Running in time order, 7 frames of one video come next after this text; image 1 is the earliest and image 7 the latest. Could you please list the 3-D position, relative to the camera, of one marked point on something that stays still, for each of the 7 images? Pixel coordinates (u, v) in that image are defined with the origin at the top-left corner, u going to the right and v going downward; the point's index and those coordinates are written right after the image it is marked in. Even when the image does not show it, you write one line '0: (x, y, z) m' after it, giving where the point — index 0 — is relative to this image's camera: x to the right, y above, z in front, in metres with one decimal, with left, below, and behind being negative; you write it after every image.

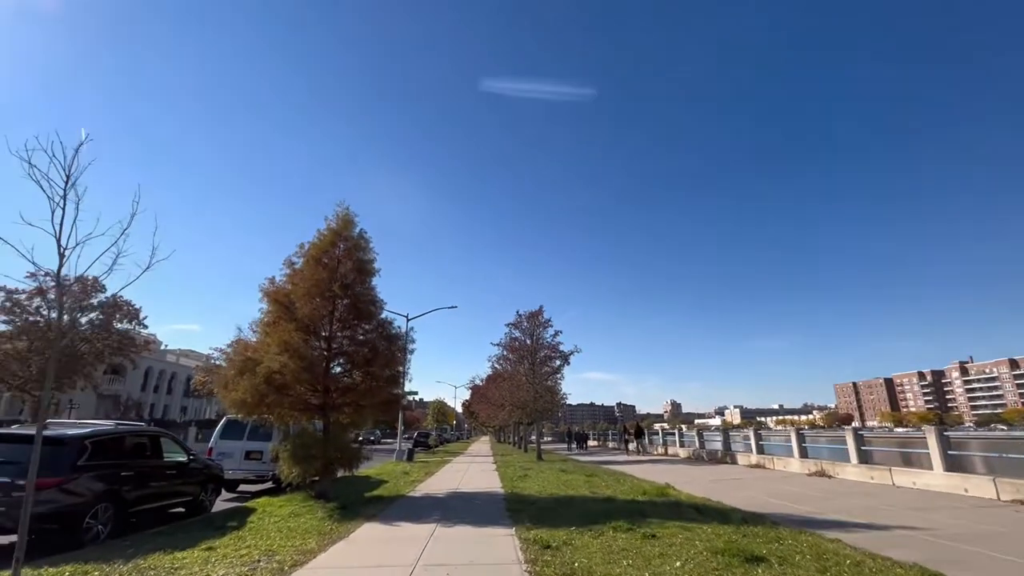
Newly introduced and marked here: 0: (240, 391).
0: (-7.4, -2.8, +12.9) m
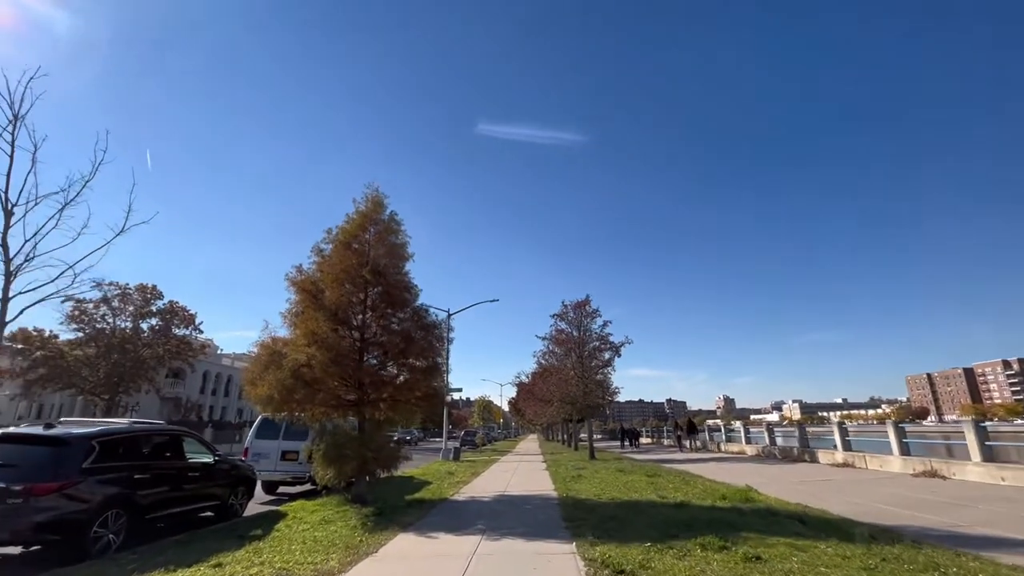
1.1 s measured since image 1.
0: (-6.2, -2.4, +12.0) m
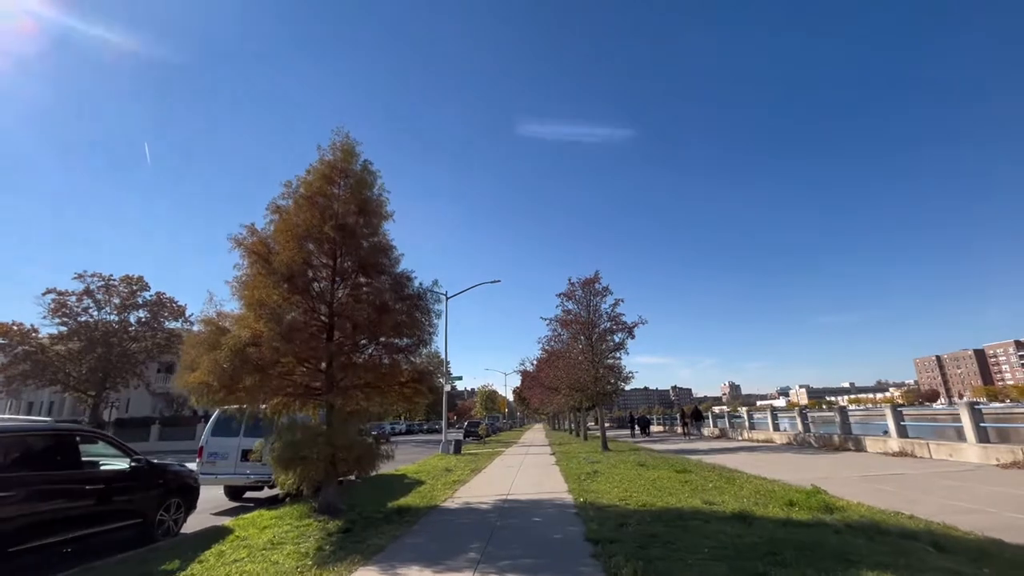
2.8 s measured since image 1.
0: (-6.1, -1.7, +9.5) m
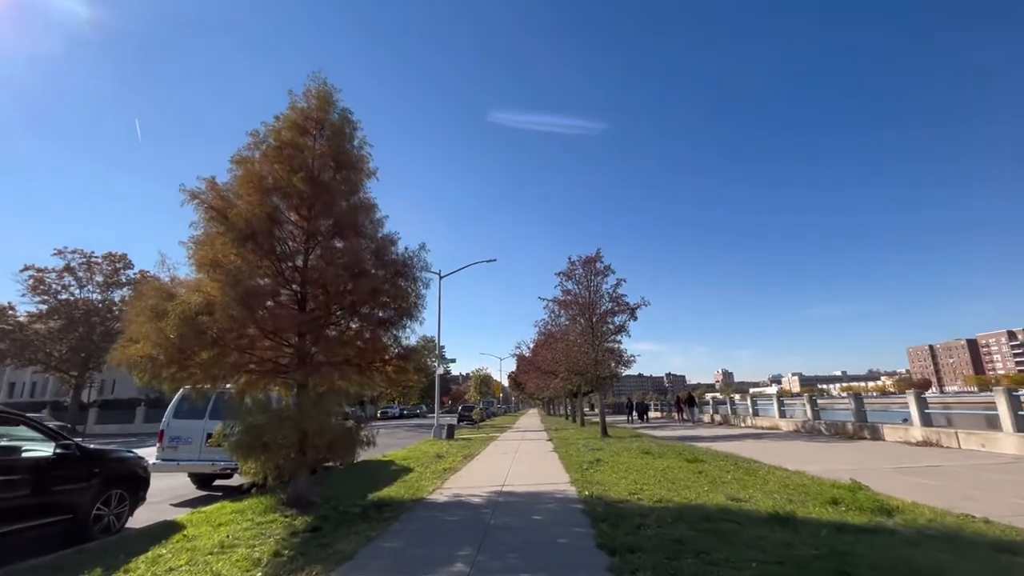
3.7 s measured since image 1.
0: (-6.2, -0.9, +8.1) m
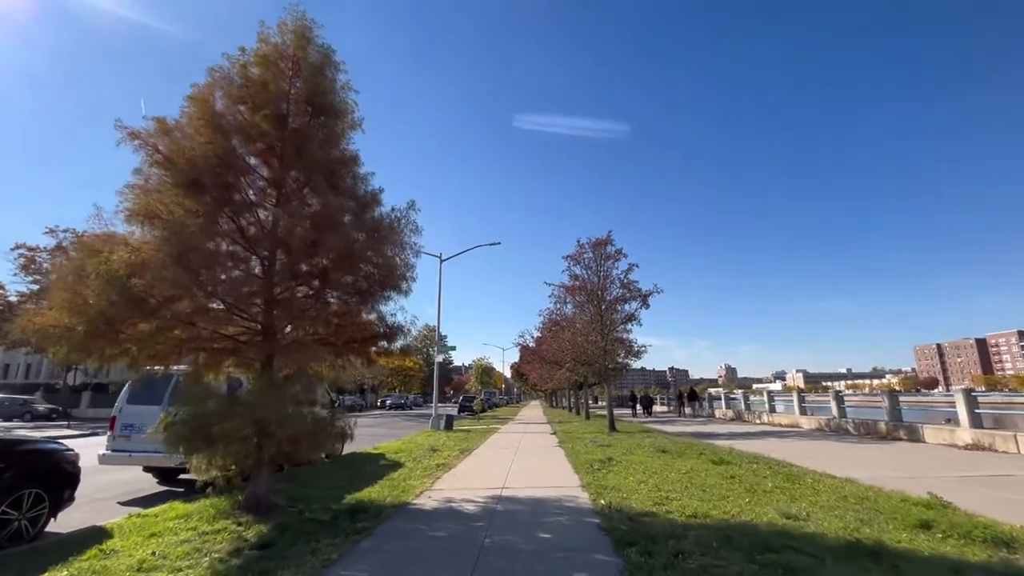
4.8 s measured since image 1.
0: (-6.1, -0.3, +6.7) m
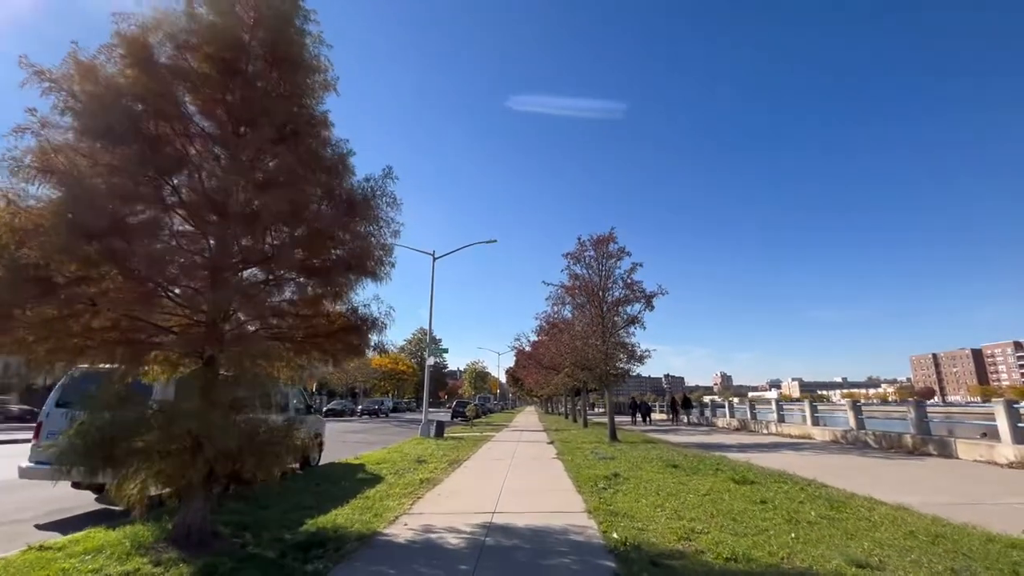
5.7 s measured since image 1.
0: (-6.2, 0.0, +5.2) m
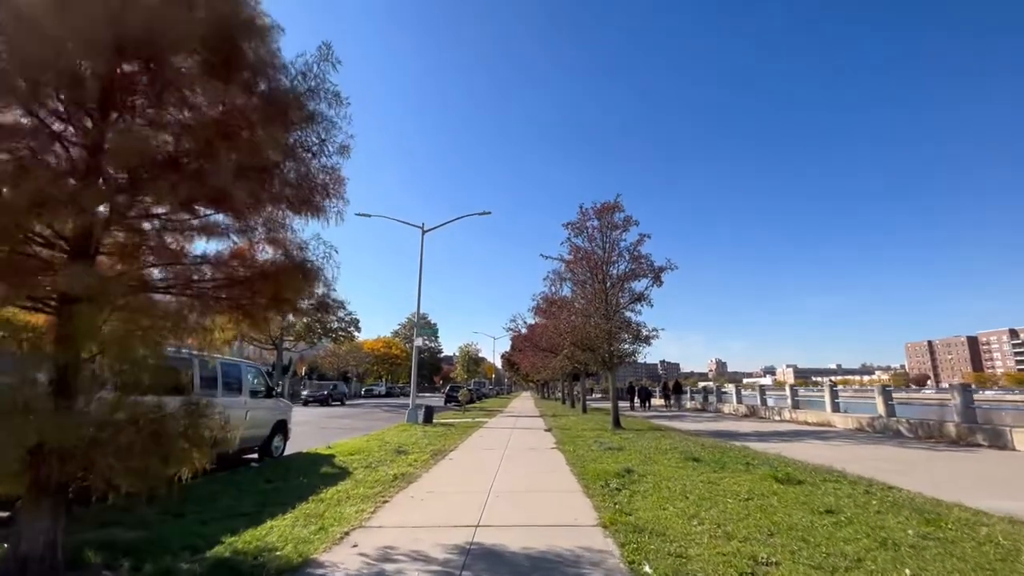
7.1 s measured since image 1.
0: (-6.2, +0.6, +3.2) m
